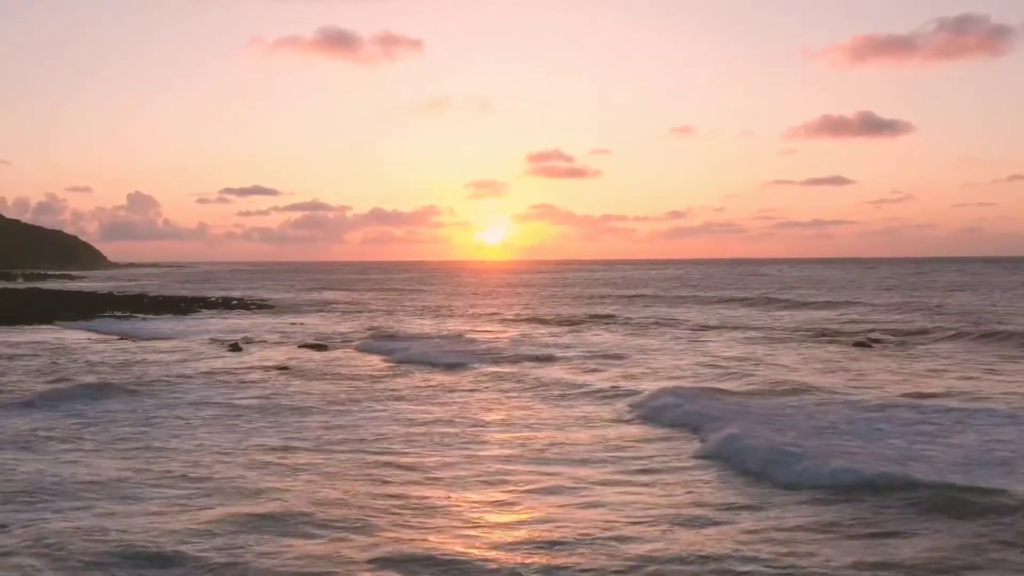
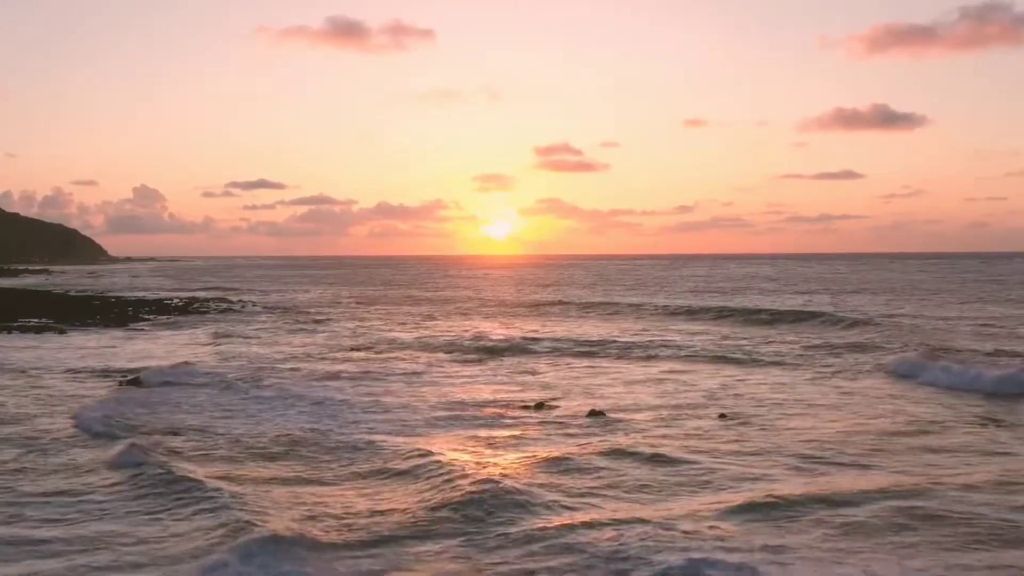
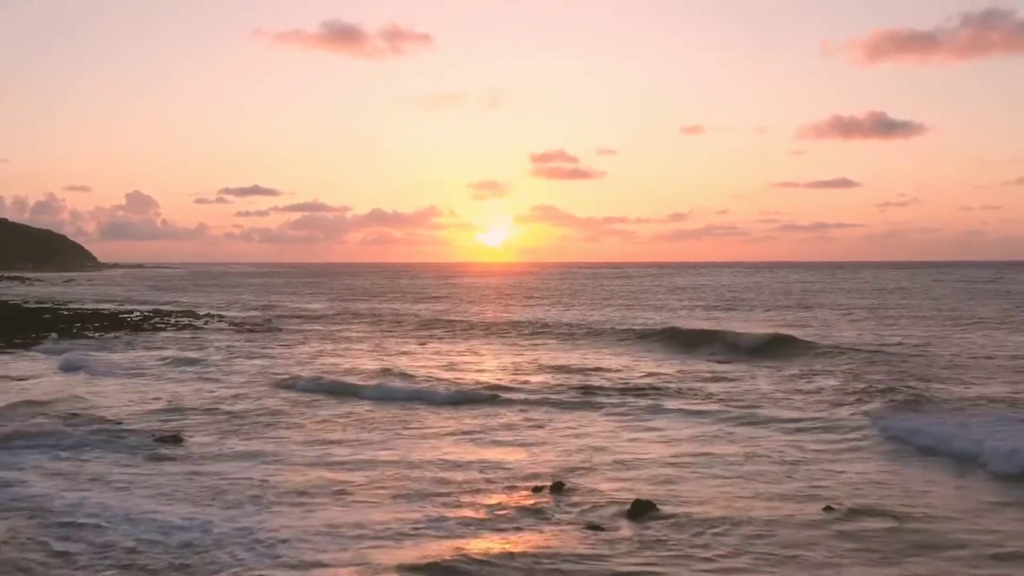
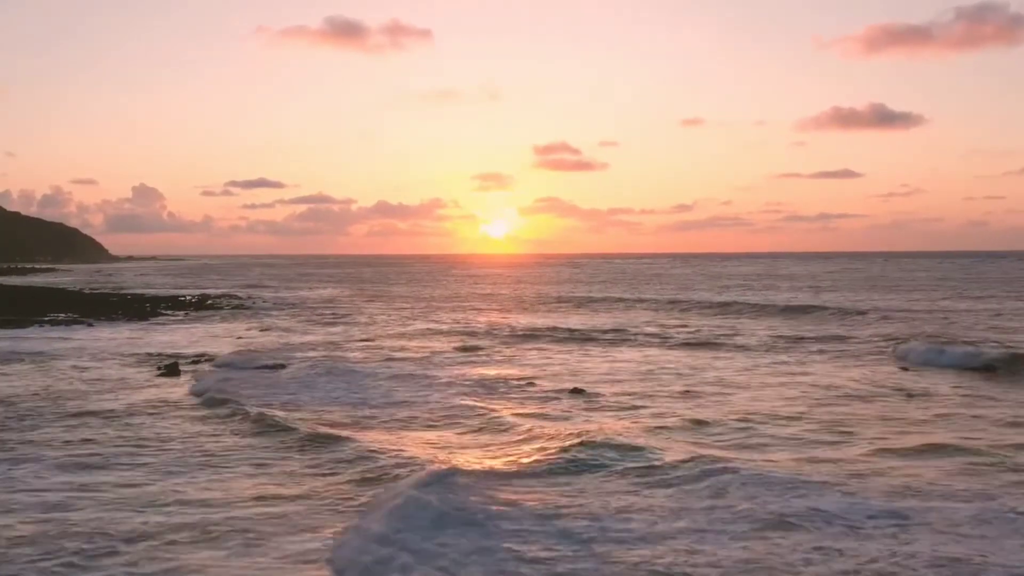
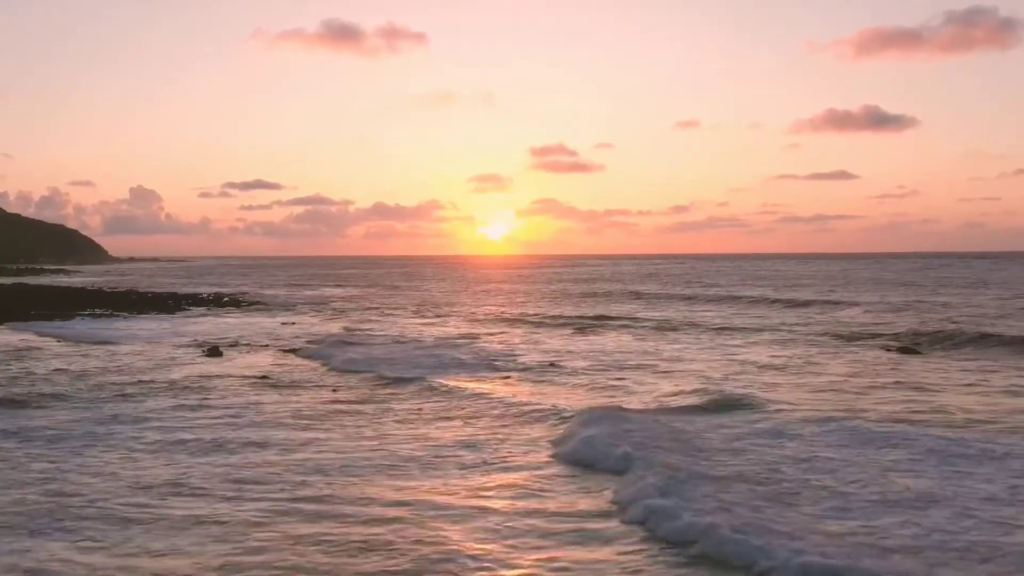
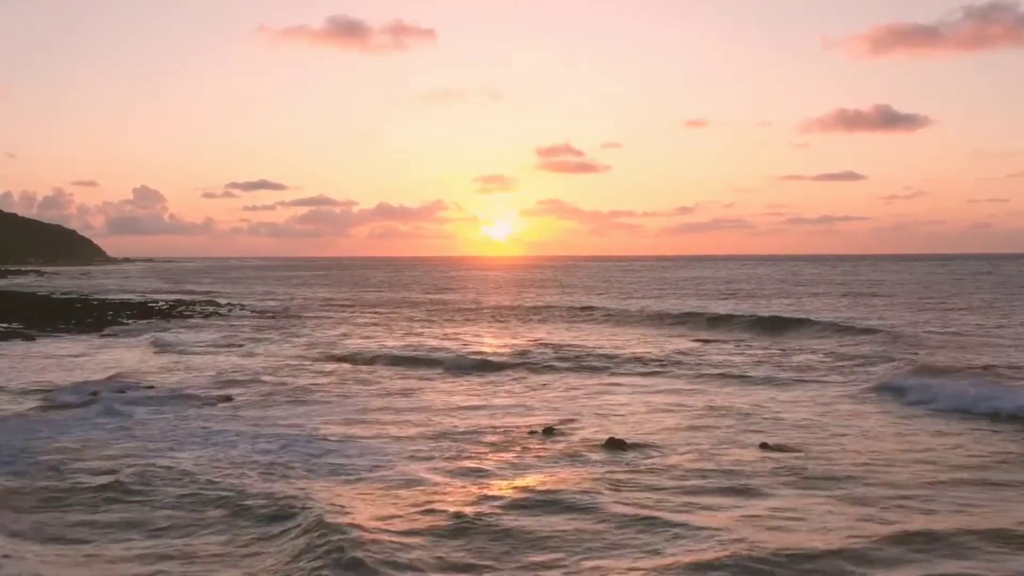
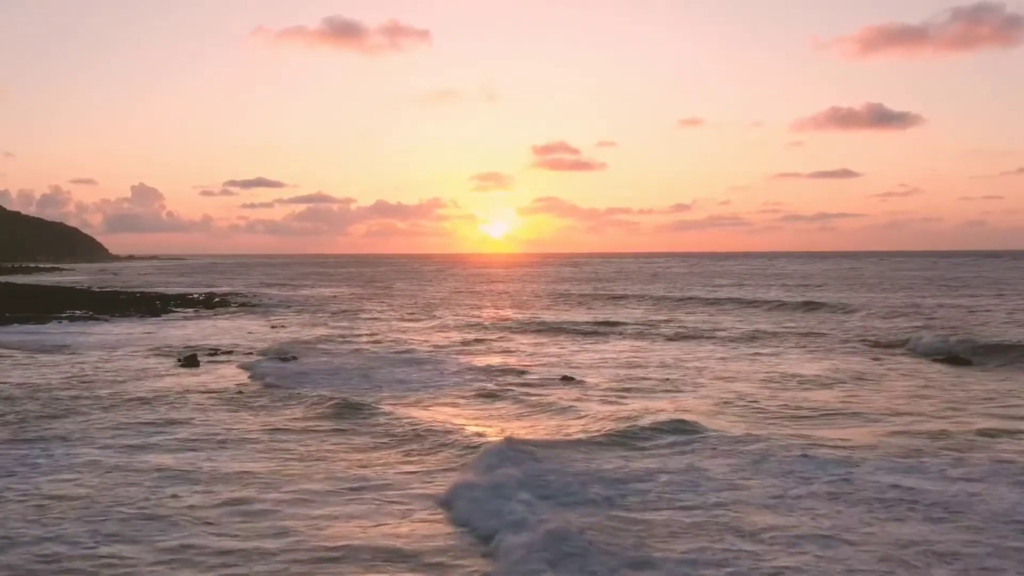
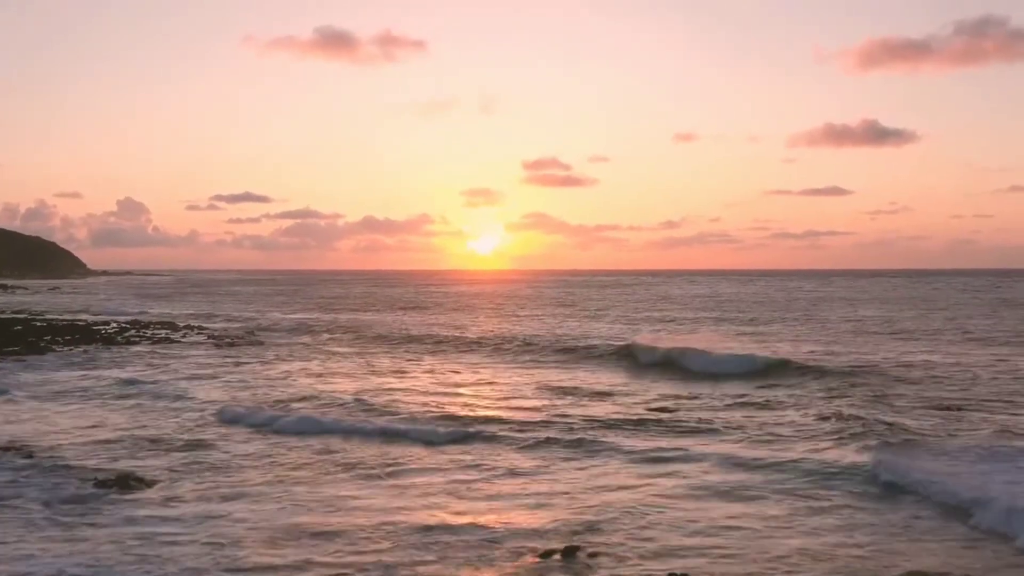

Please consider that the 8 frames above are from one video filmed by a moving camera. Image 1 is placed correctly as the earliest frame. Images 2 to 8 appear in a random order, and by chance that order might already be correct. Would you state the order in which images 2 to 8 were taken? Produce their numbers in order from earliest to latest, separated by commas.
5, 7, 4, 2, 6, 3, 8
